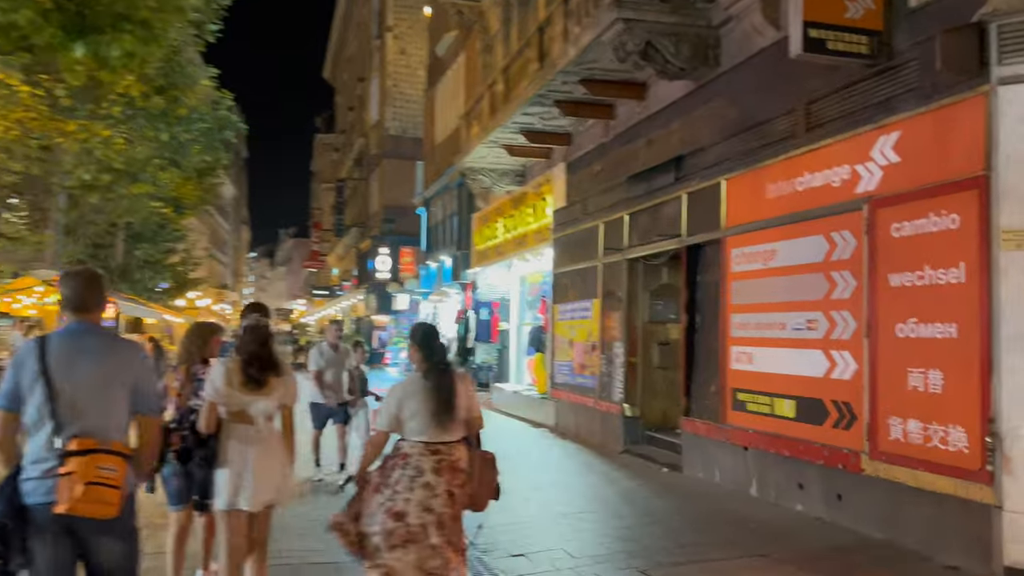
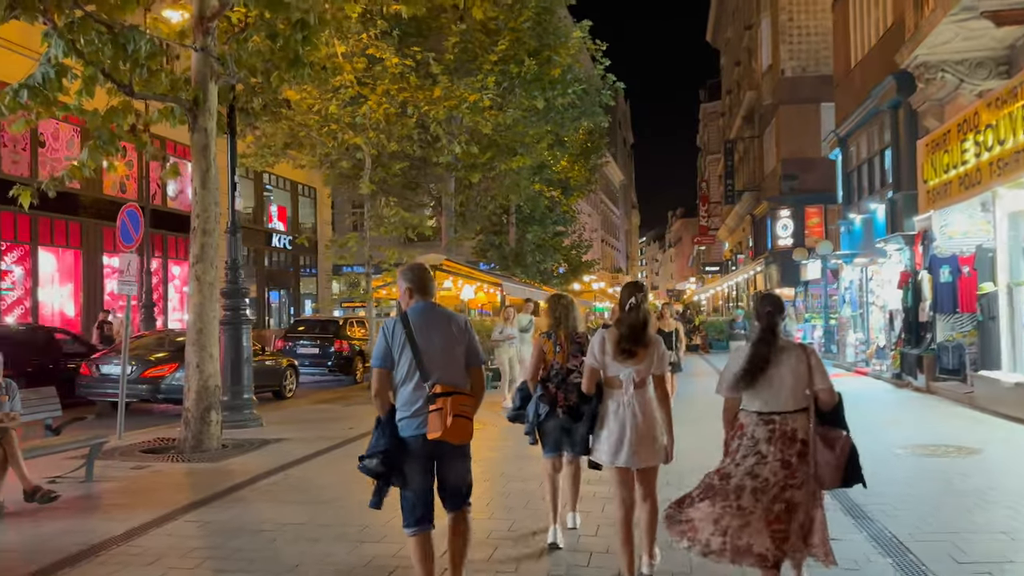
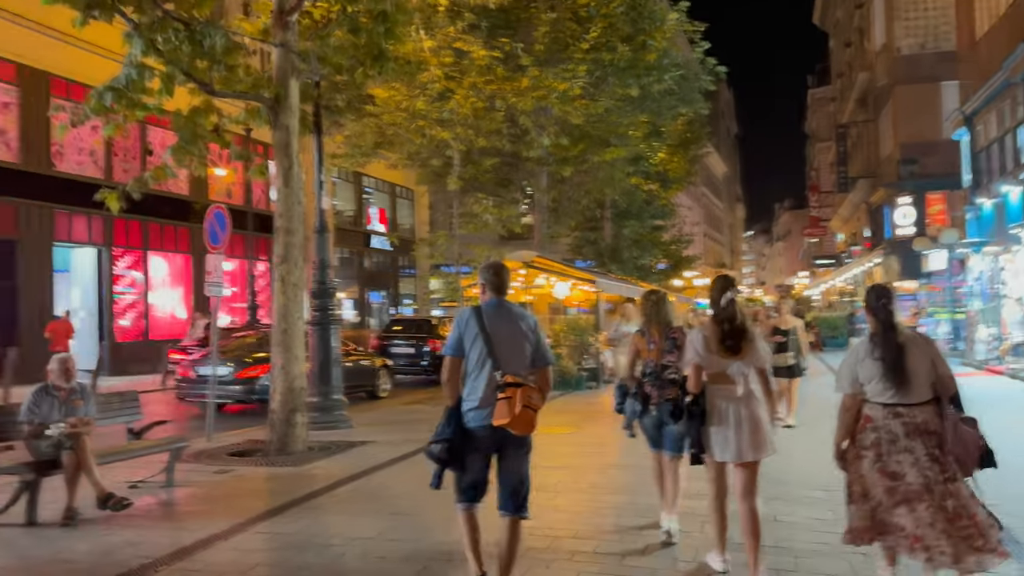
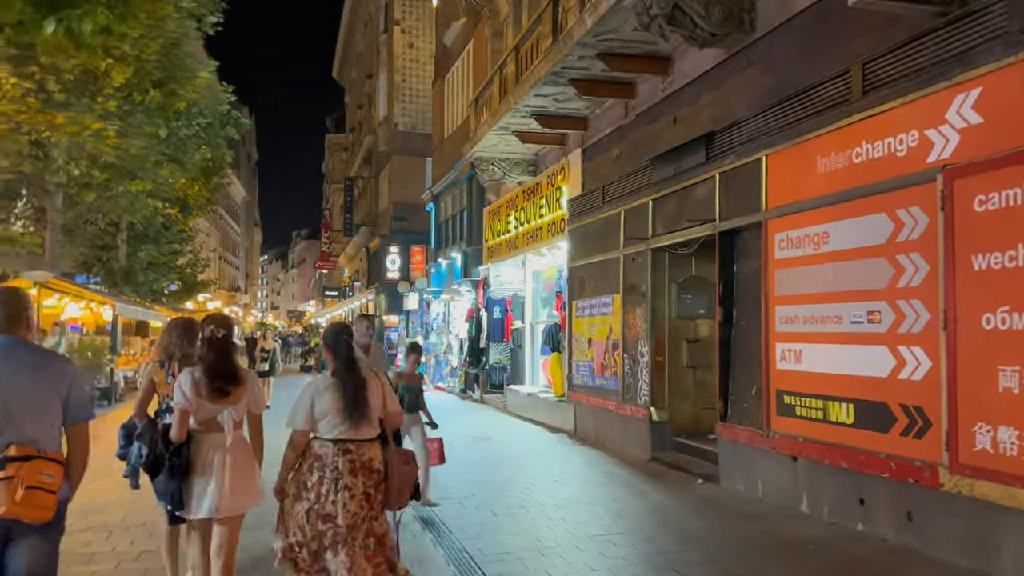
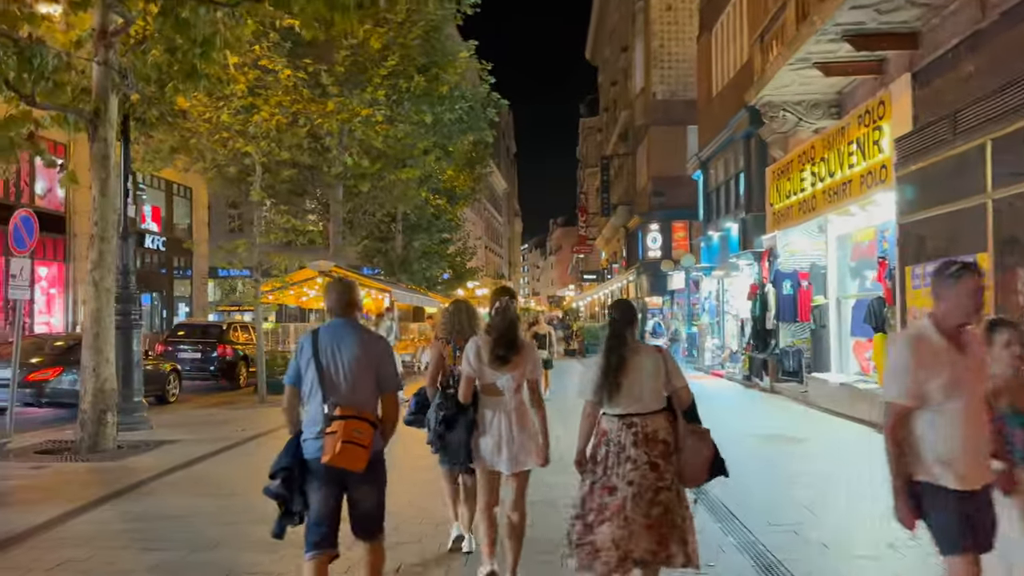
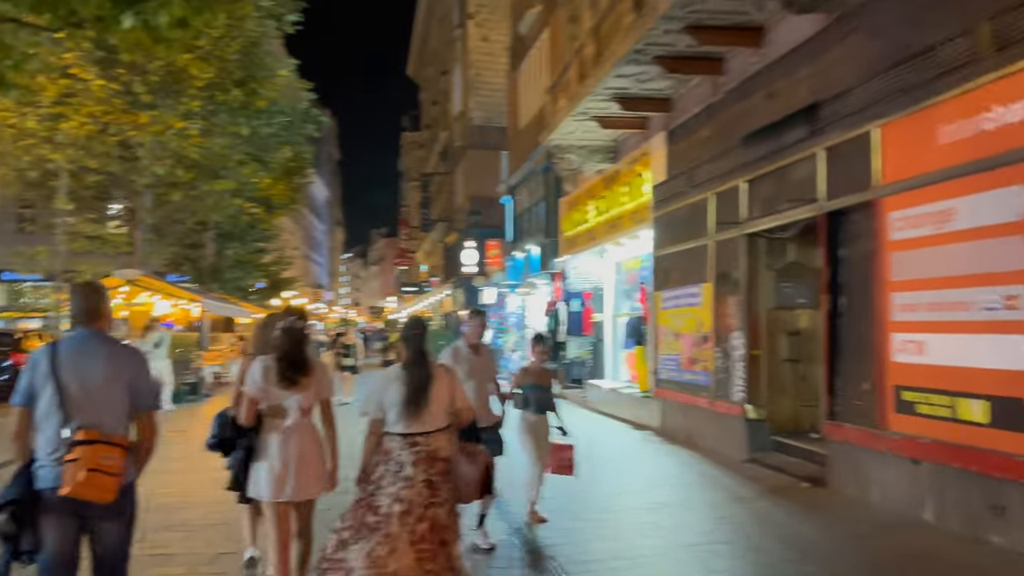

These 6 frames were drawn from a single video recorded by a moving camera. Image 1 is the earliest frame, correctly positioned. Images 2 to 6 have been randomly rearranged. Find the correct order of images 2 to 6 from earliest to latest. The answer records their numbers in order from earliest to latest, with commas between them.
4, 6, 5, 2, 3
